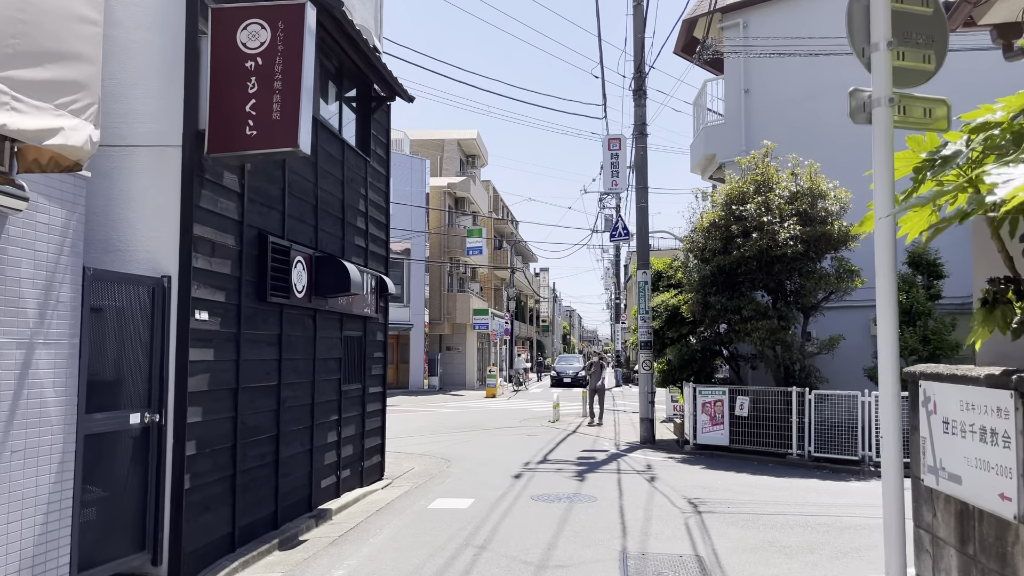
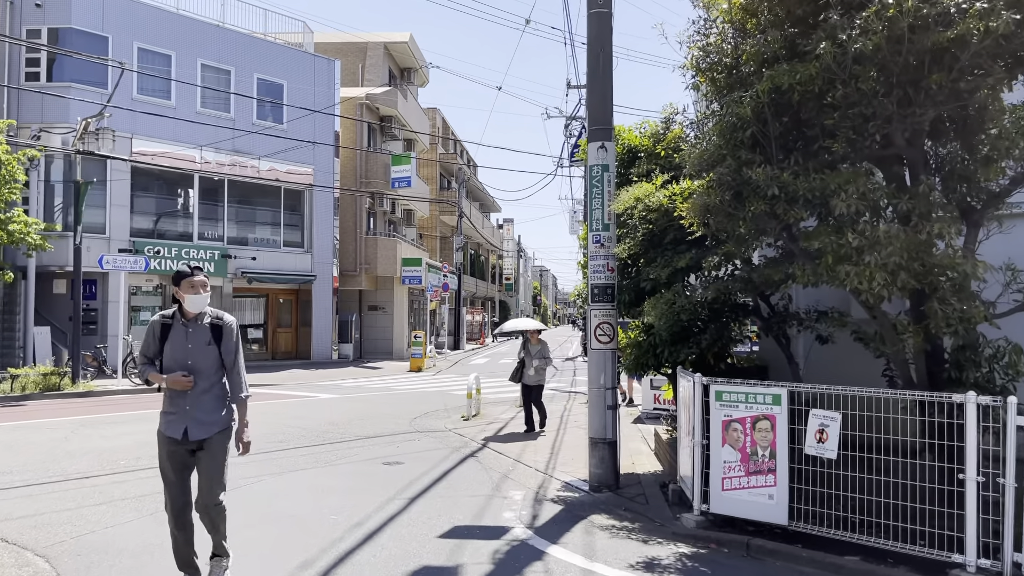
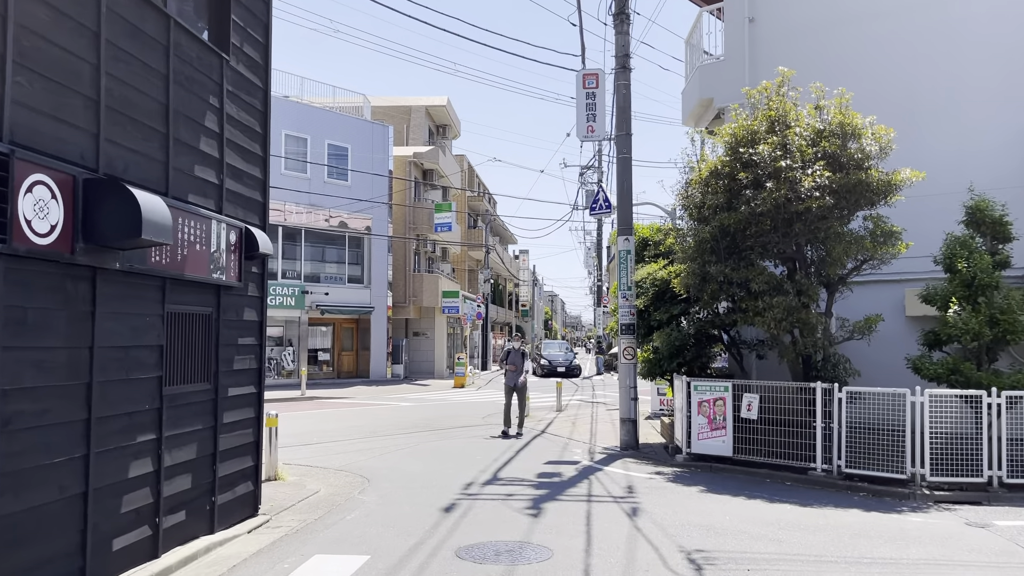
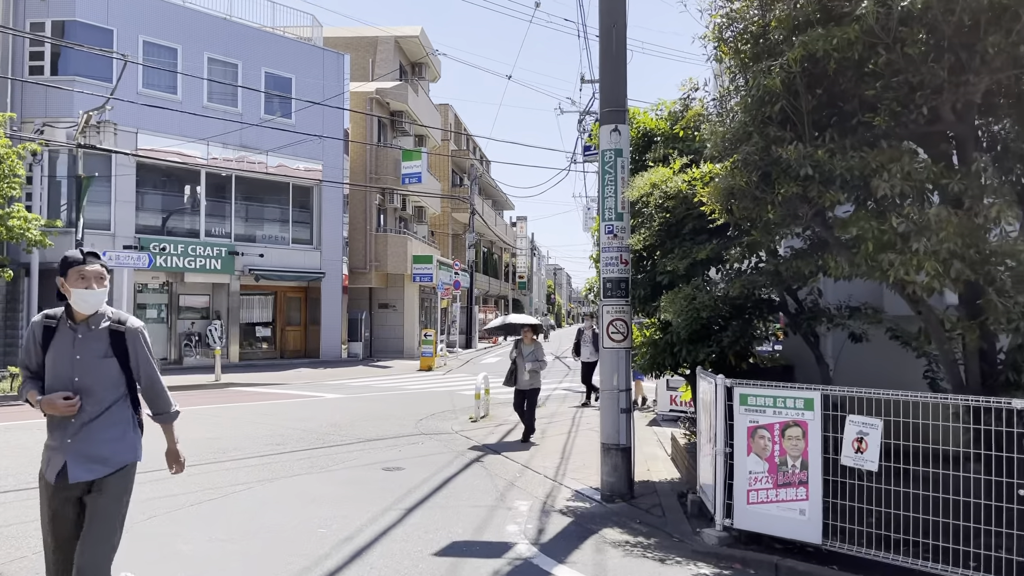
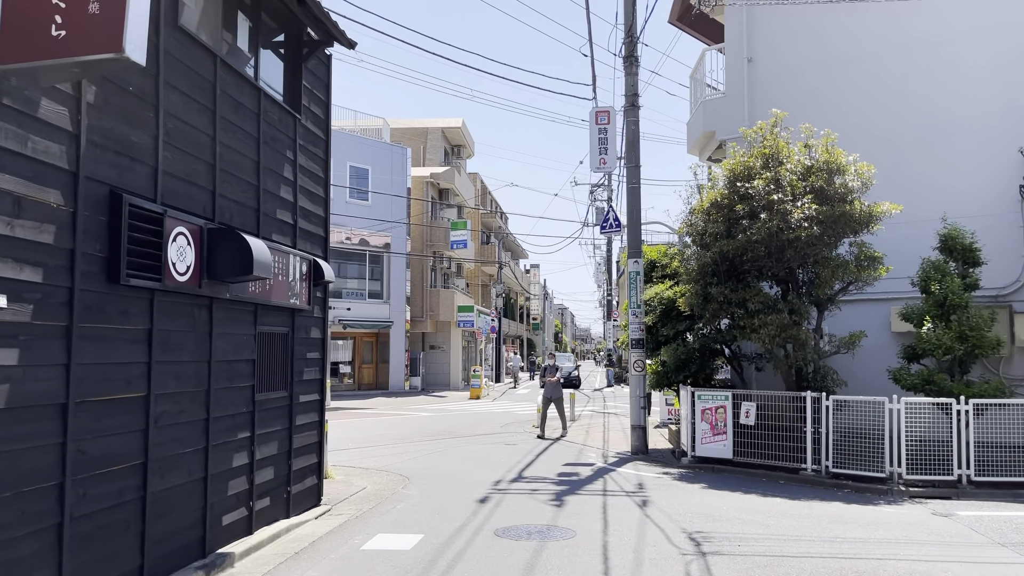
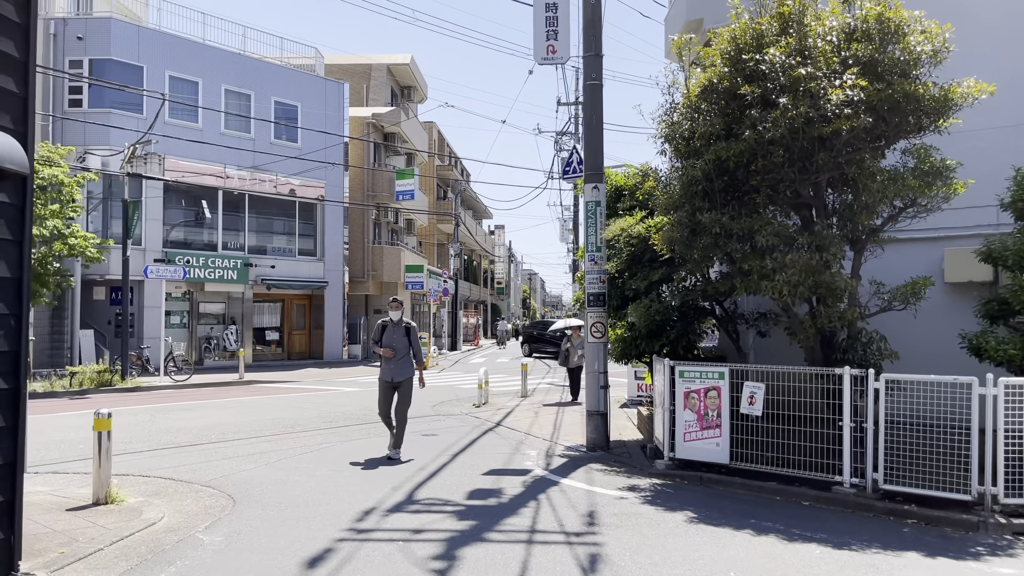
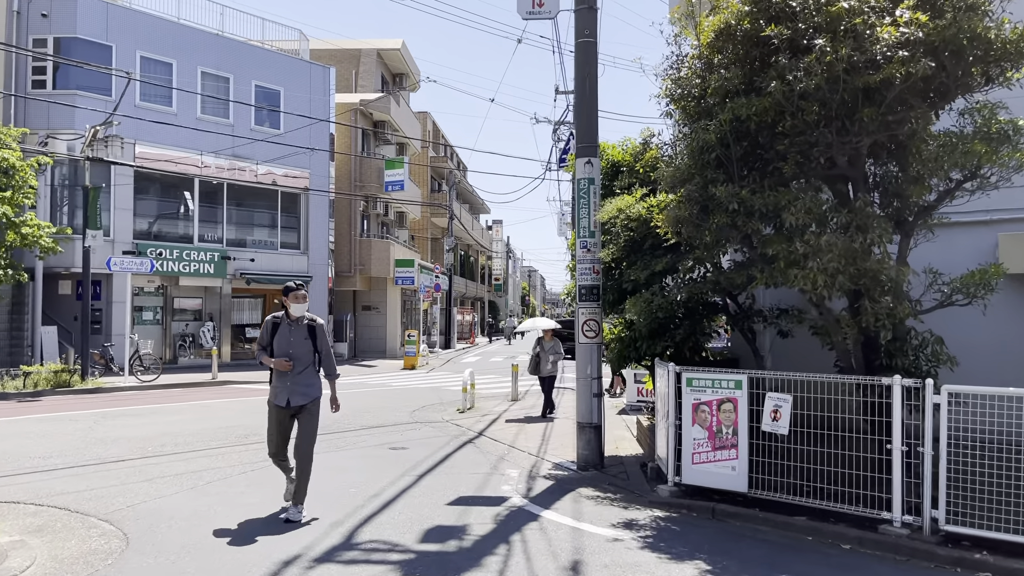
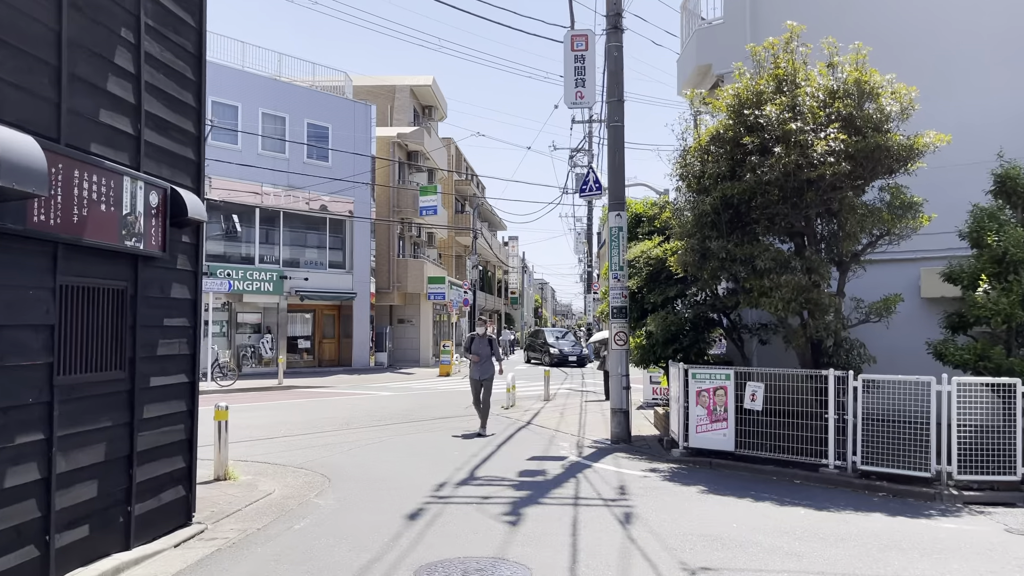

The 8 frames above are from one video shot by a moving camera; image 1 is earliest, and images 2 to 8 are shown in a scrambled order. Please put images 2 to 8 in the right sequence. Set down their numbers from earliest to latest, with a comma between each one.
5, 3, 8, 6, 7, 2, 4
